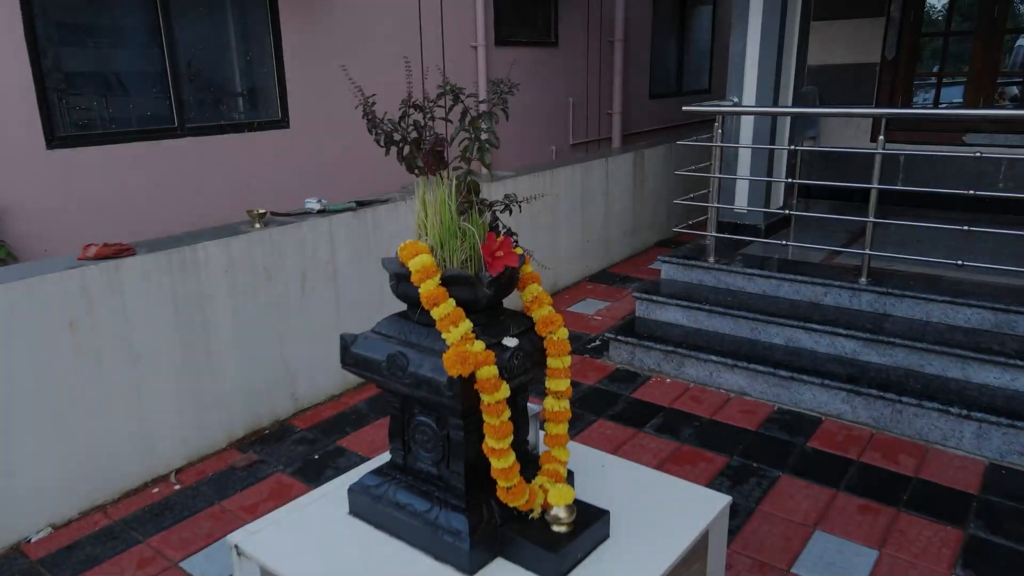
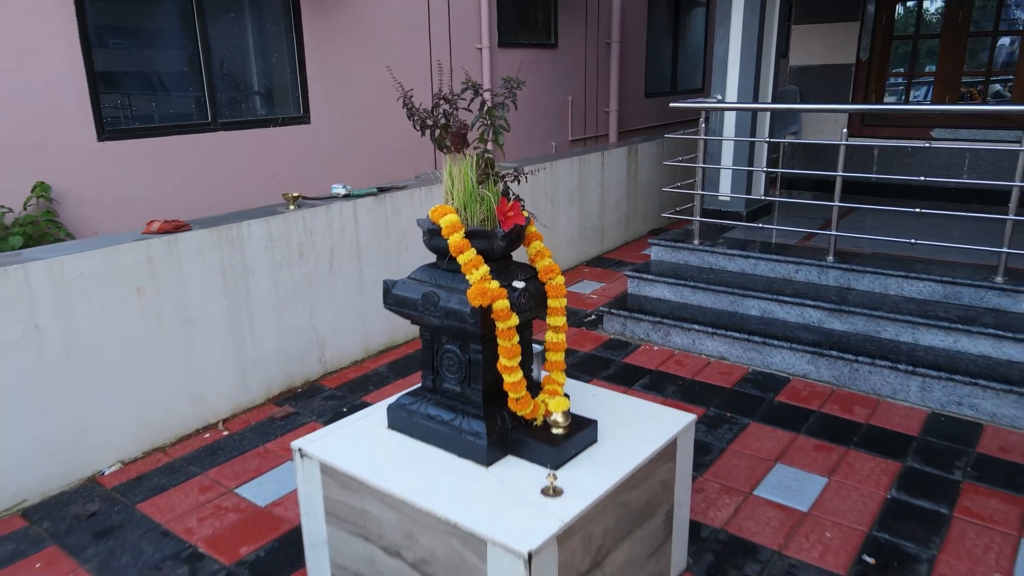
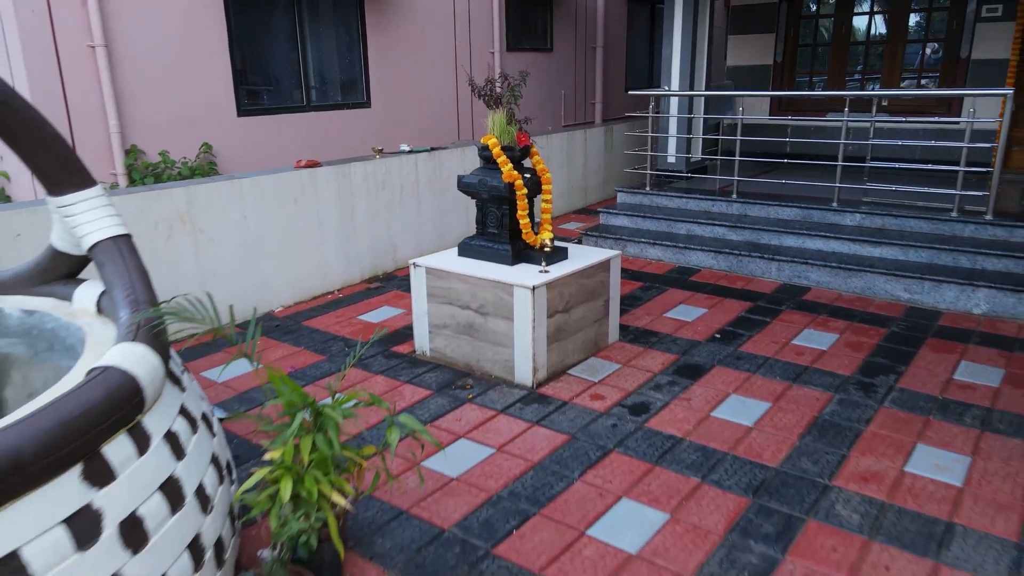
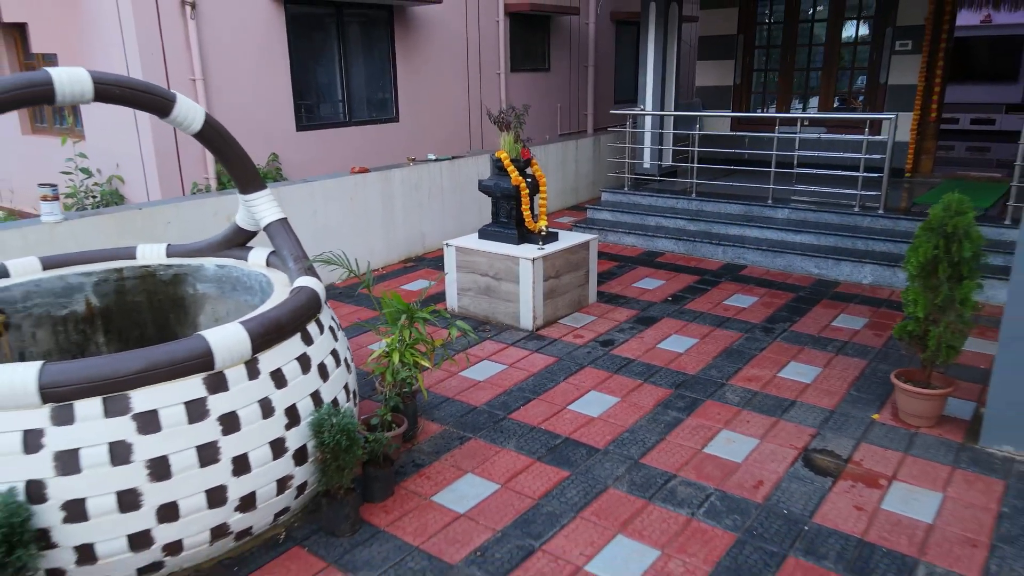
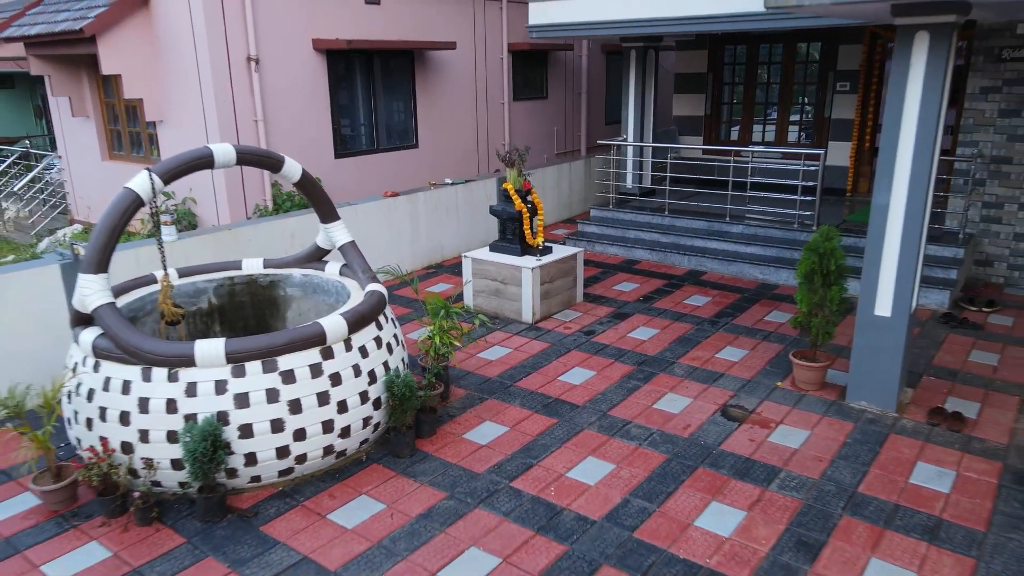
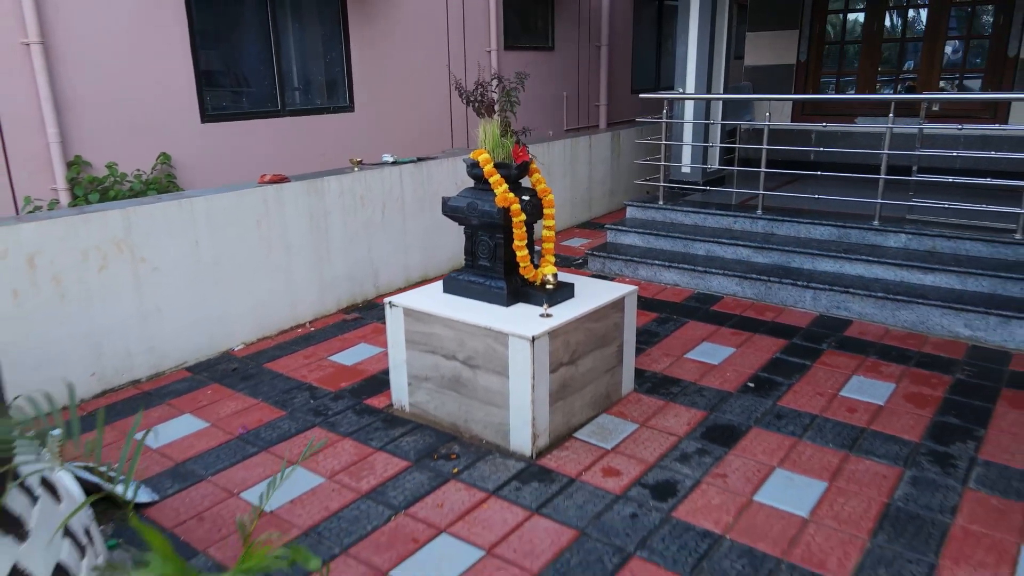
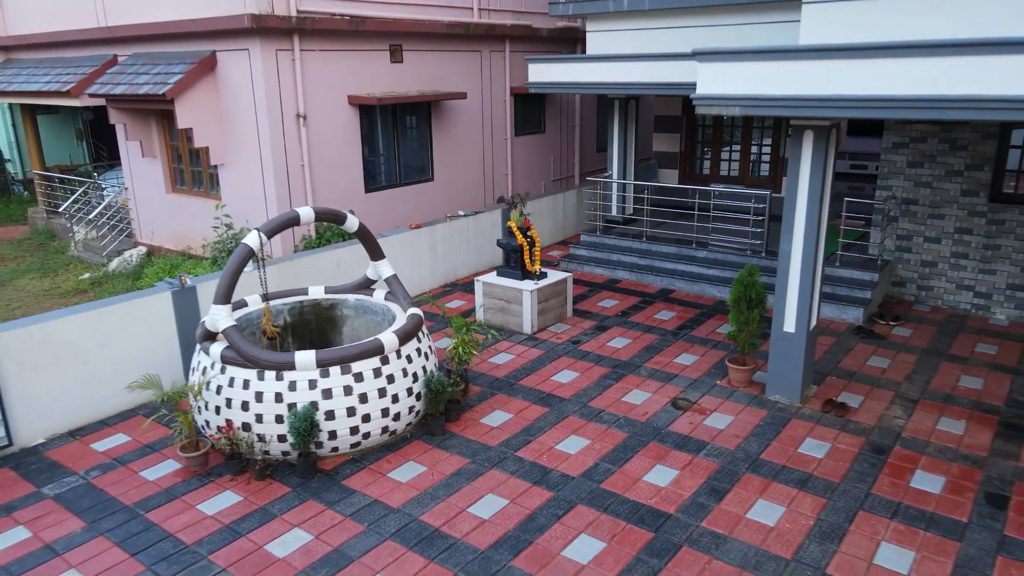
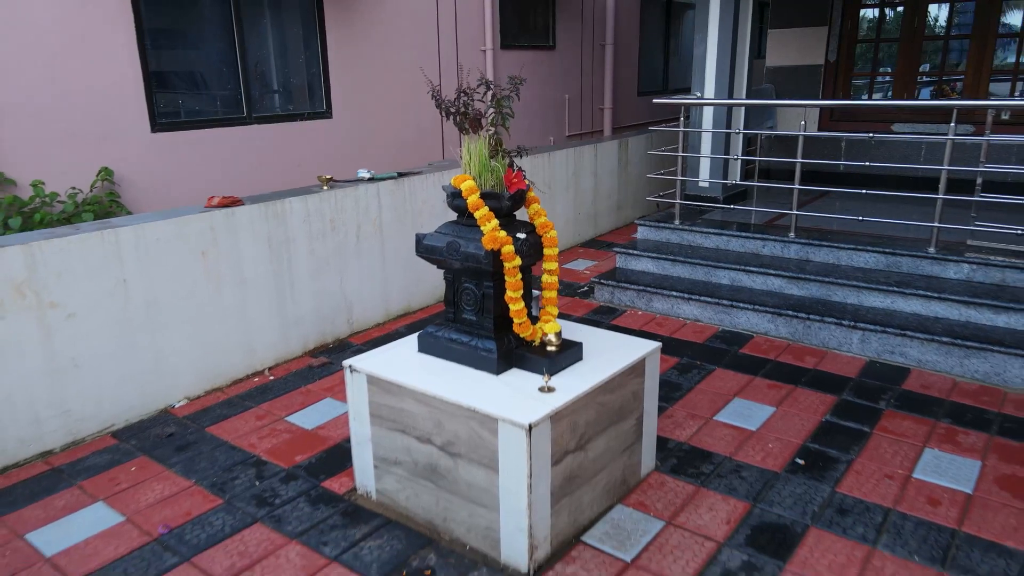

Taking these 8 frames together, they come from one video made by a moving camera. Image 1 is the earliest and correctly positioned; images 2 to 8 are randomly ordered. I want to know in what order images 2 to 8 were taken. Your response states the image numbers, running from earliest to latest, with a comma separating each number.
2, 8, 6, 3, 4, 5, 7
